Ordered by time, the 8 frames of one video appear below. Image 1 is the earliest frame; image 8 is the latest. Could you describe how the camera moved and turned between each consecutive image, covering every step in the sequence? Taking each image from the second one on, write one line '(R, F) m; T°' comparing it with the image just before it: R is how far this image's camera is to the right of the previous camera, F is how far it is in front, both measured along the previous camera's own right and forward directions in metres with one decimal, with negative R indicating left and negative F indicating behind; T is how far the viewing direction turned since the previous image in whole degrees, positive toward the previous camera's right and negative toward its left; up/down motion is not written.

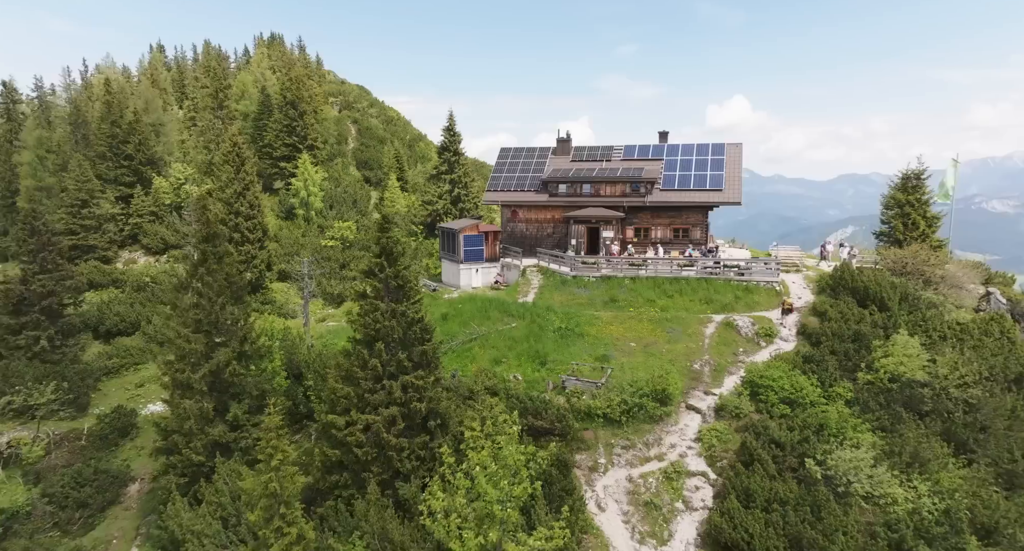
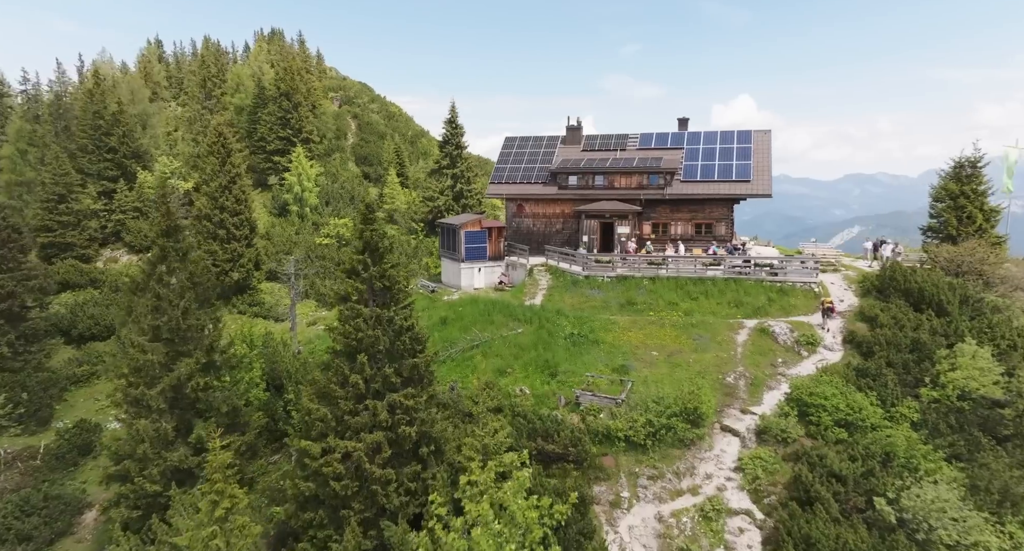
(-0.1, +3.4) m; 0°
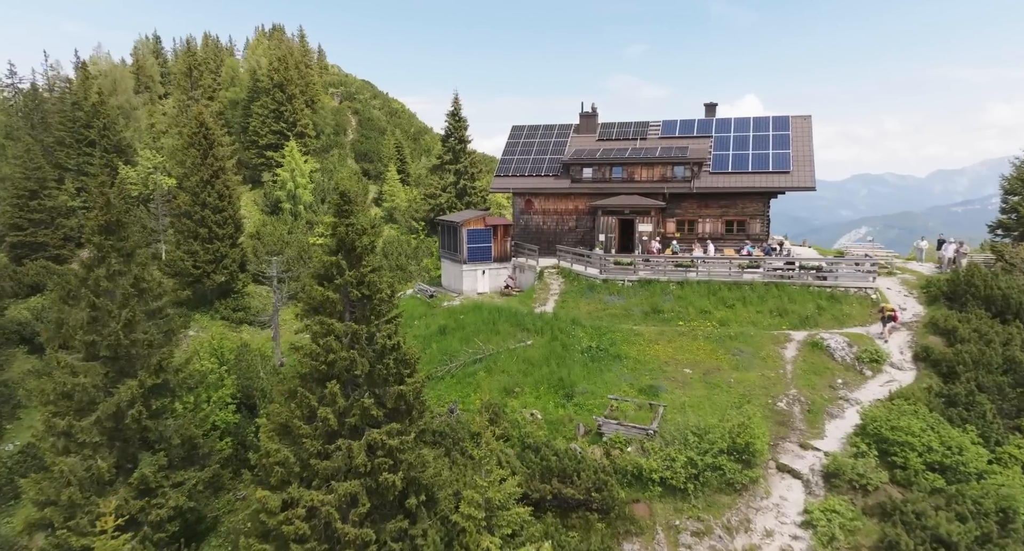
(-0.2, +3.8) m; -1°
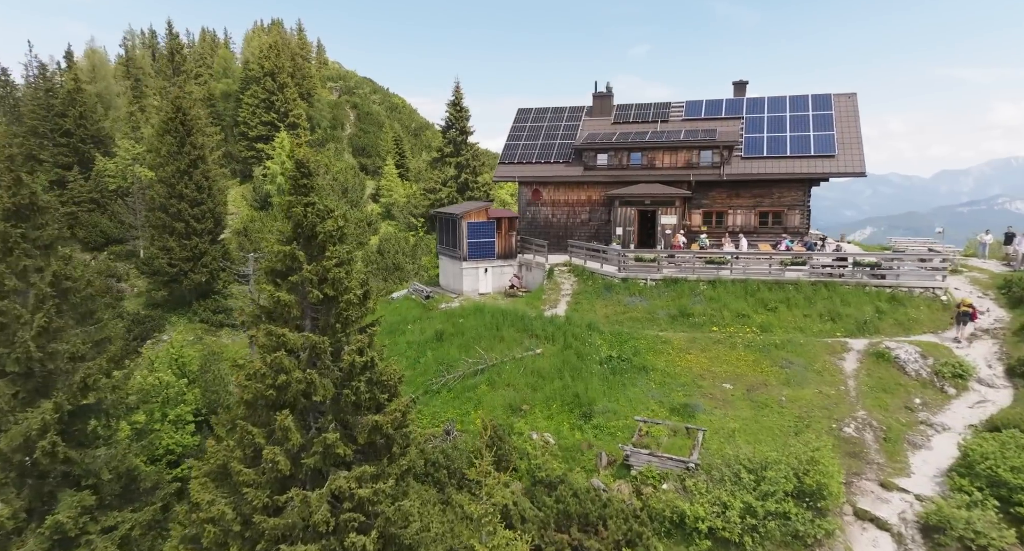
(-0.1, +3.6) m; 0°
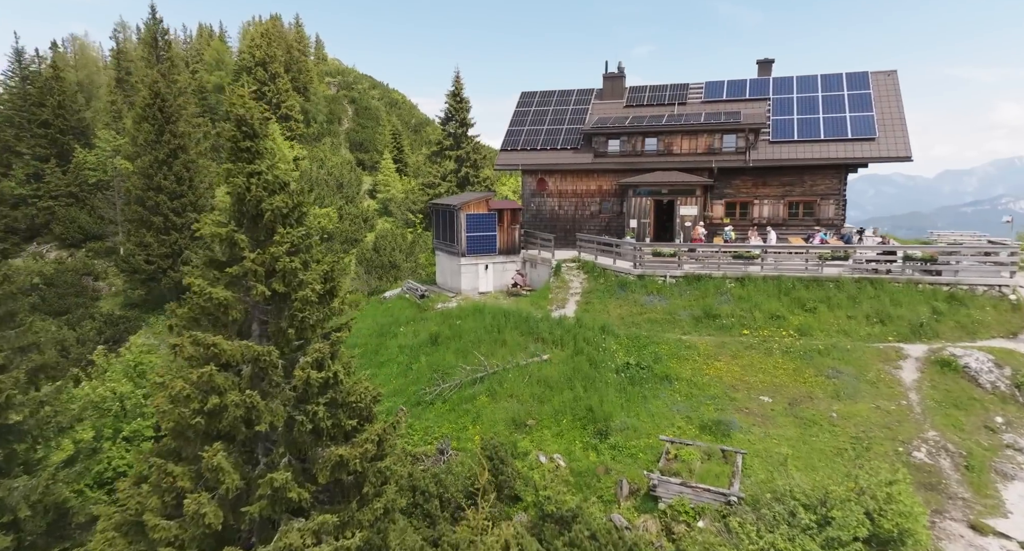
(0.0, +2.7) m; 0°
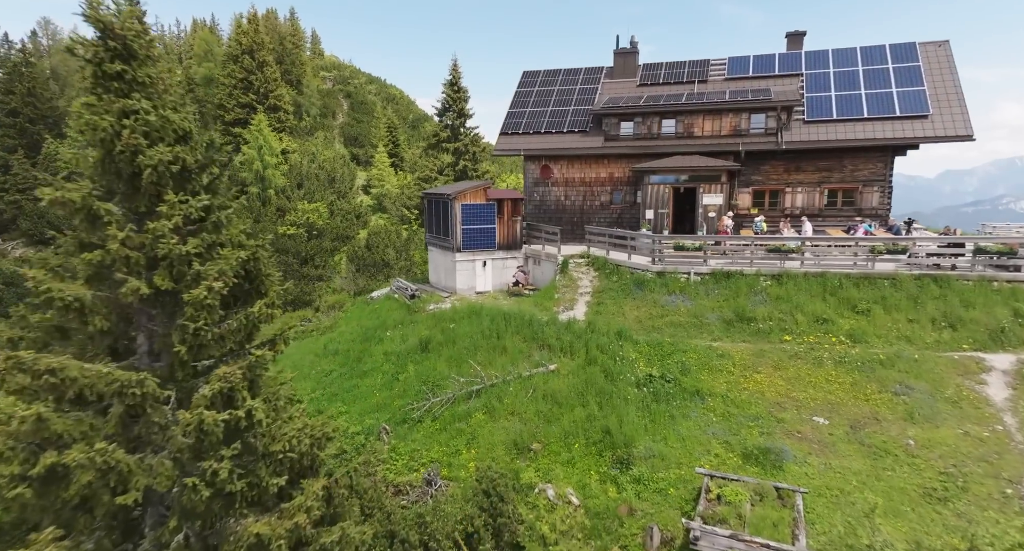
(0.0, +2.9) m; 0°
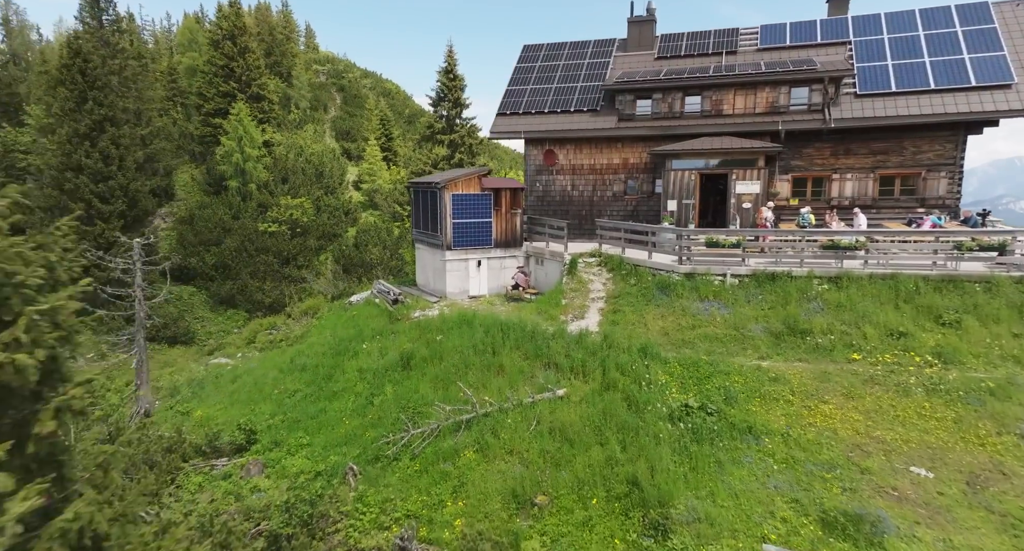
(0.0, +3.5) m; 0°
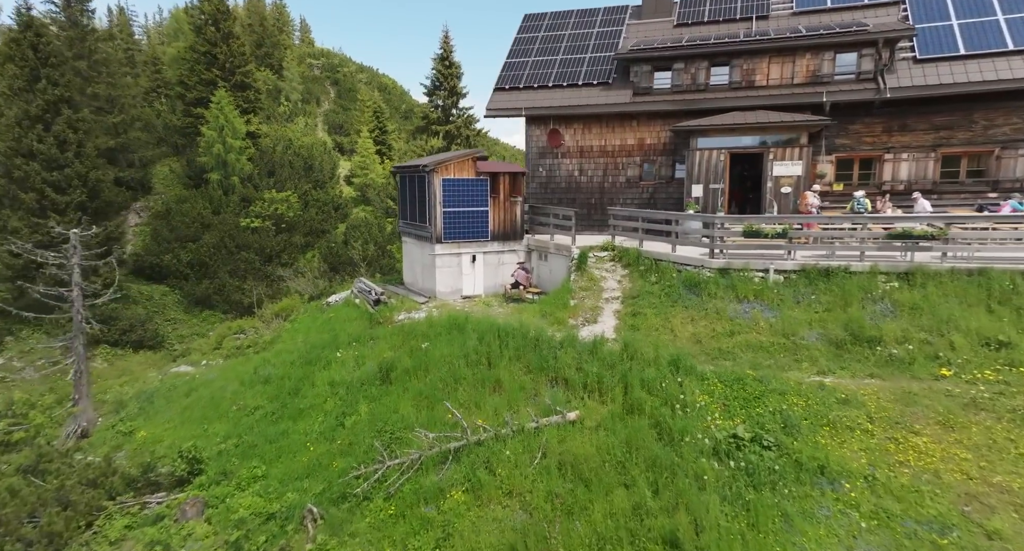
(0.0, +2.8) m; 0°
